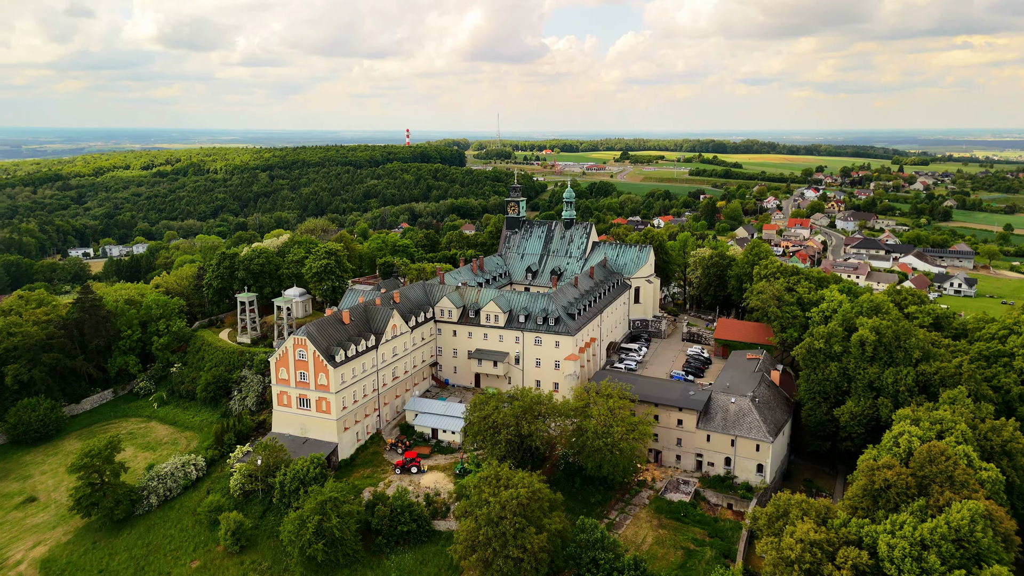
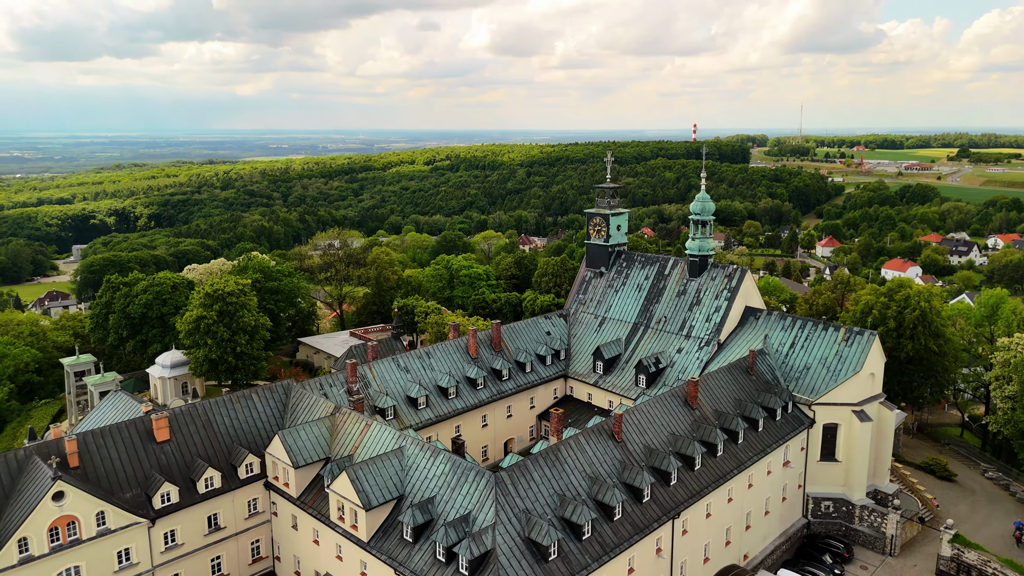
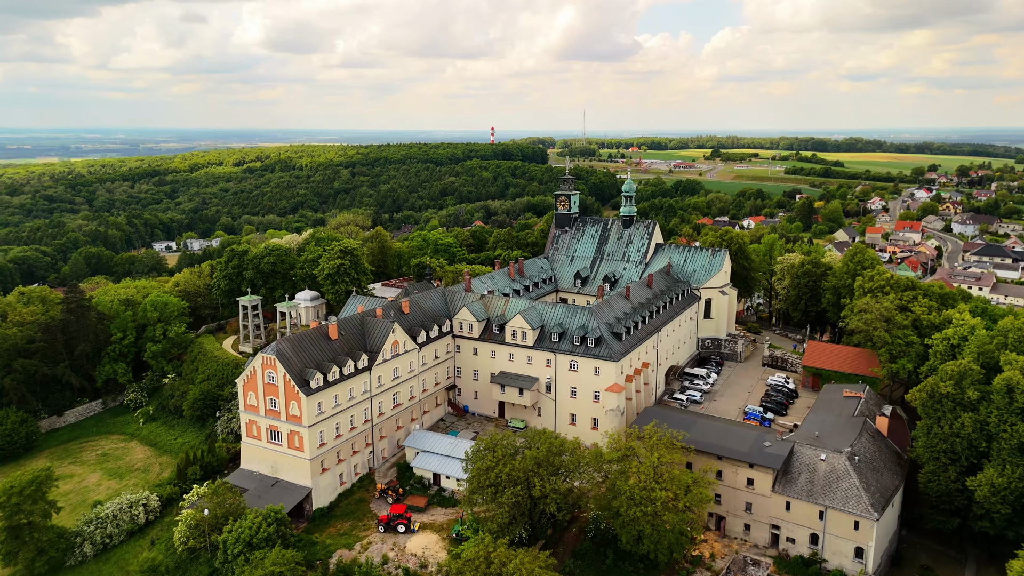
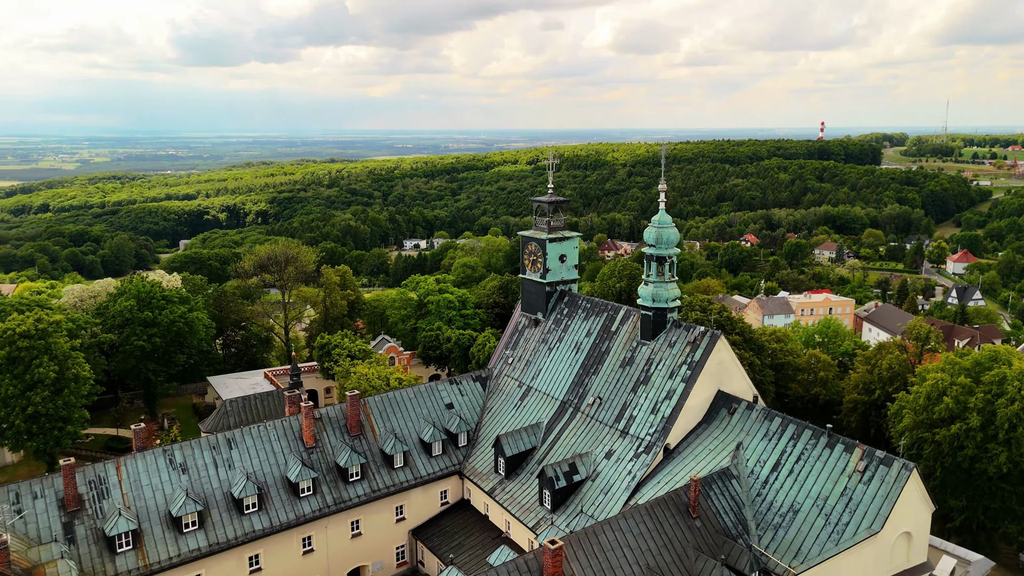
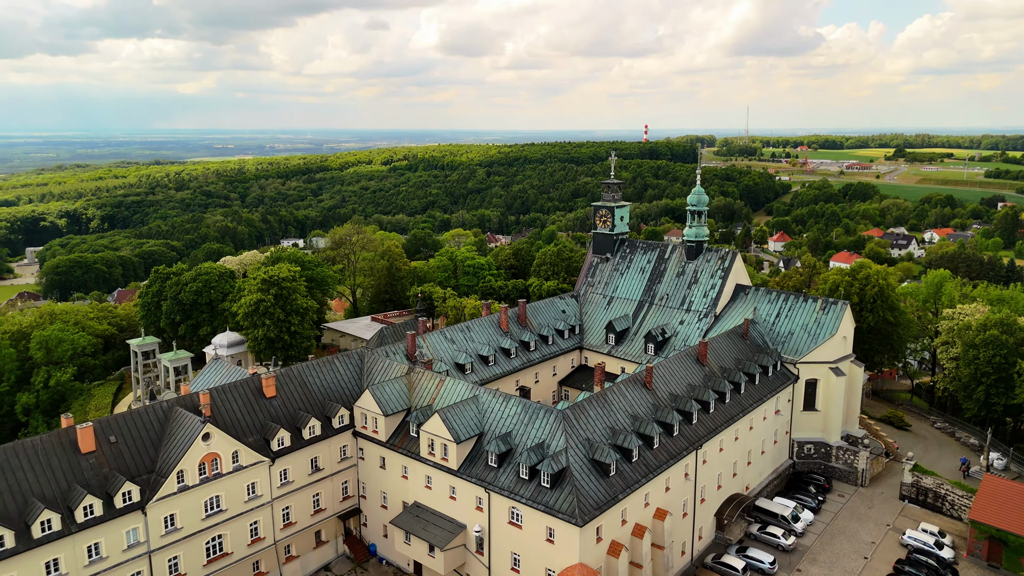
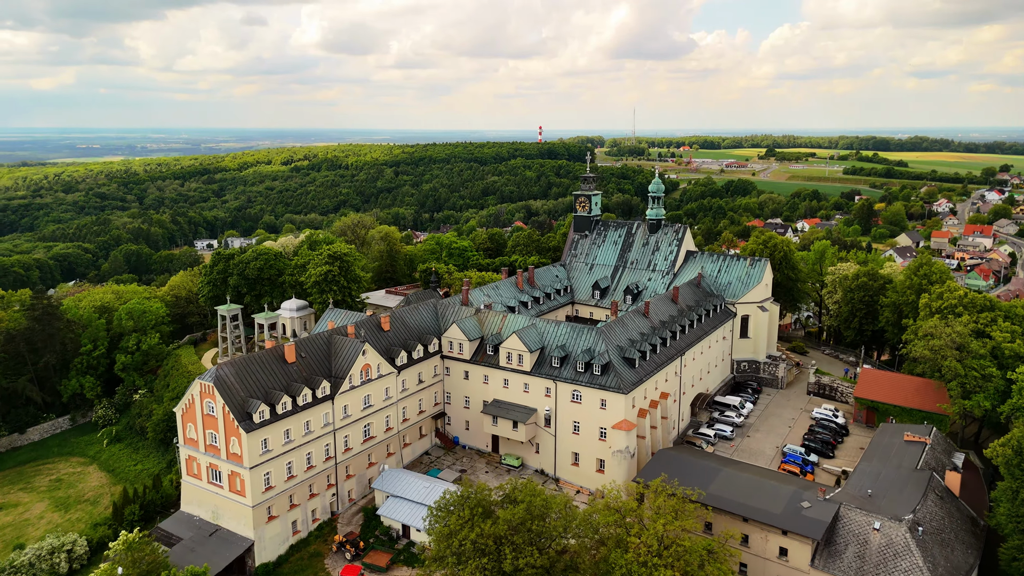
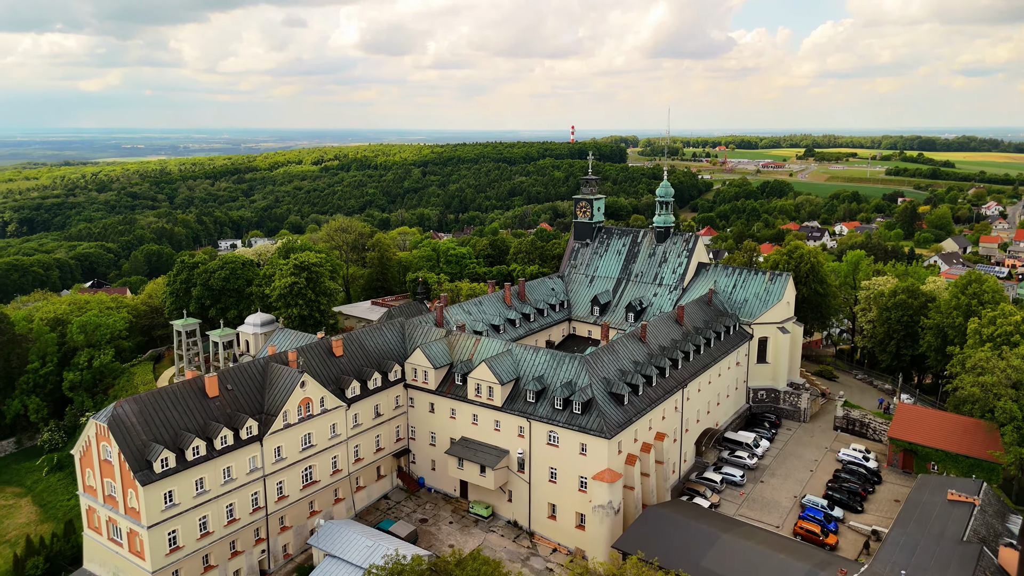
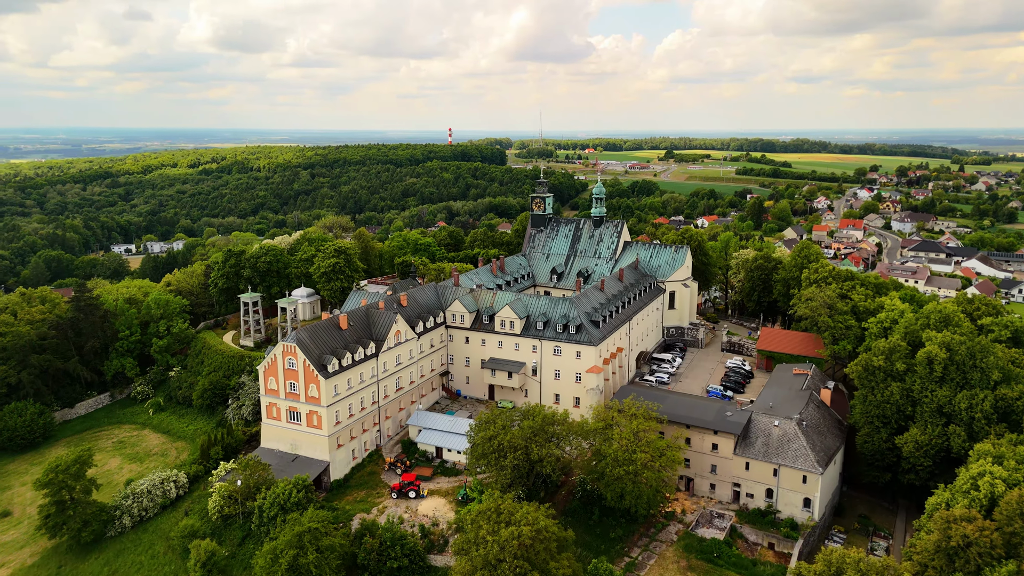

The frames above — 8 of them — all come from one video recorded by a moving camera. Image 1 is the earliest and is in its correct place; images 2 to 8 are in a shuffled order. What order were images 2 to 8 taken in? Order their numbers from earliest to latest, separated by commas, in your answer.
8, 3, 6, 7, 5, 2, 4
